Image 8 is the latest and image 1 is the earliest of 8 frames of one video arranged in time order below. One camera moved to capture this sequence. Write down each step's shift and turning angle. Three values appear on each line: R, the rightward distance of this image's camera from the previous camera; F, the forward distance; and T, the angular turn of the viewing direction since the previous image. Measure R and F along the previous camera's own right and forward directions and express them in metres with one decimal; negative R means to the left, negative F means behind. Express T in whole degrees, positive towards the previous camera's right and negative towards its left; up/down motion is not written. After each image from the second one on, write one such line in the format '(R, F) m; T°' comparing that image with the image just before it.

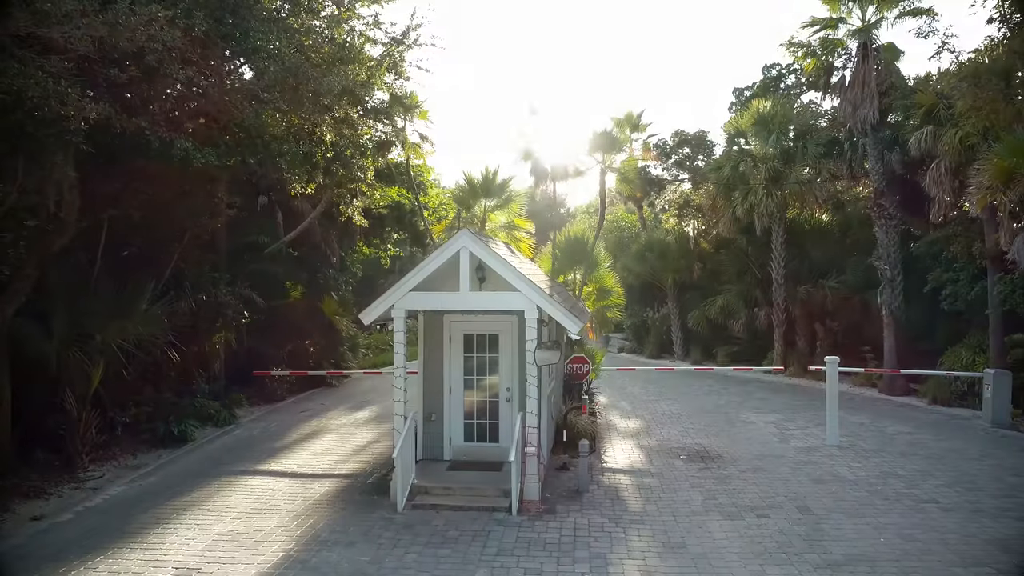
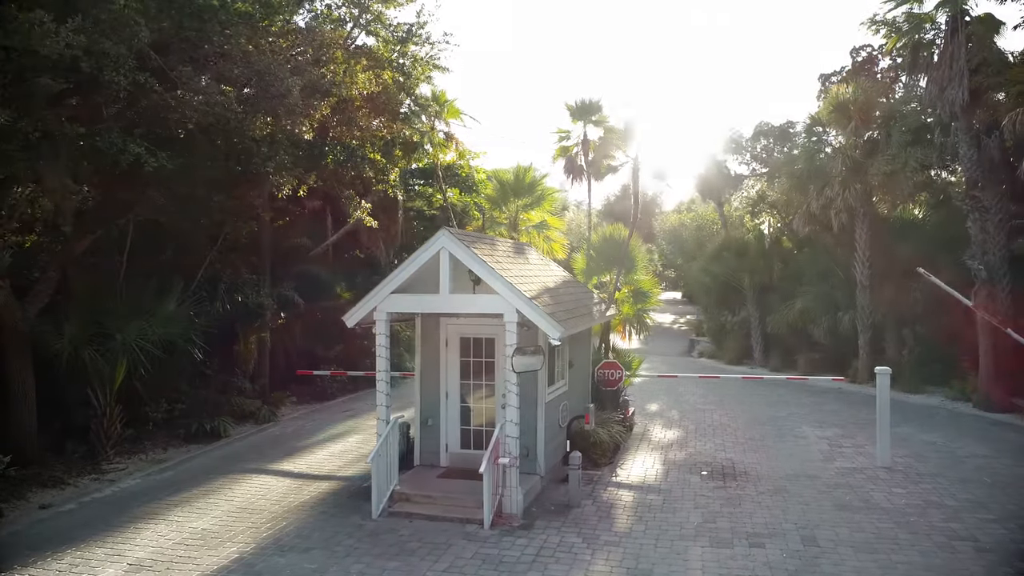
(+1.7, +0.6) m; -9°
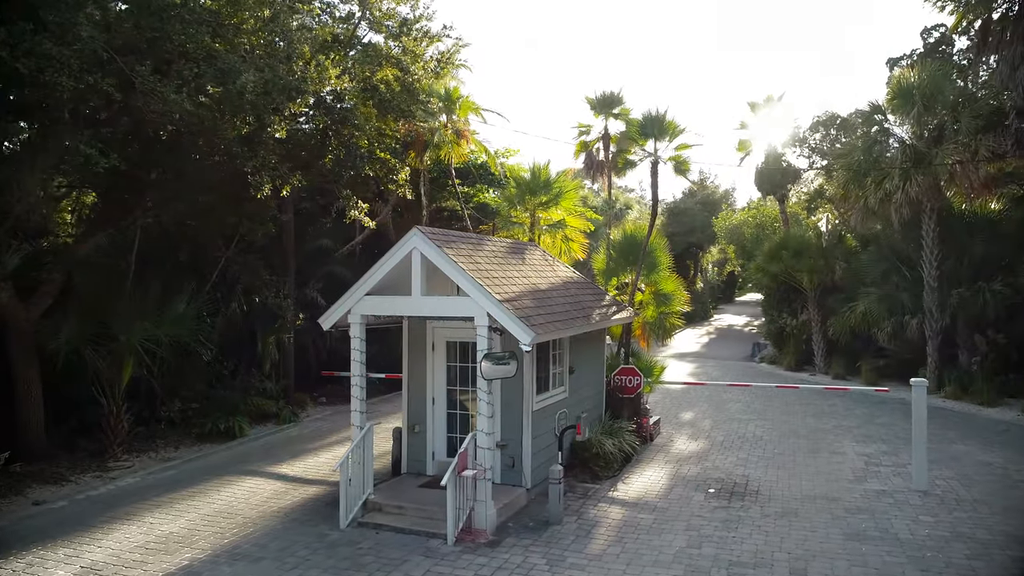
(+1.3, +0.6) m; -7°
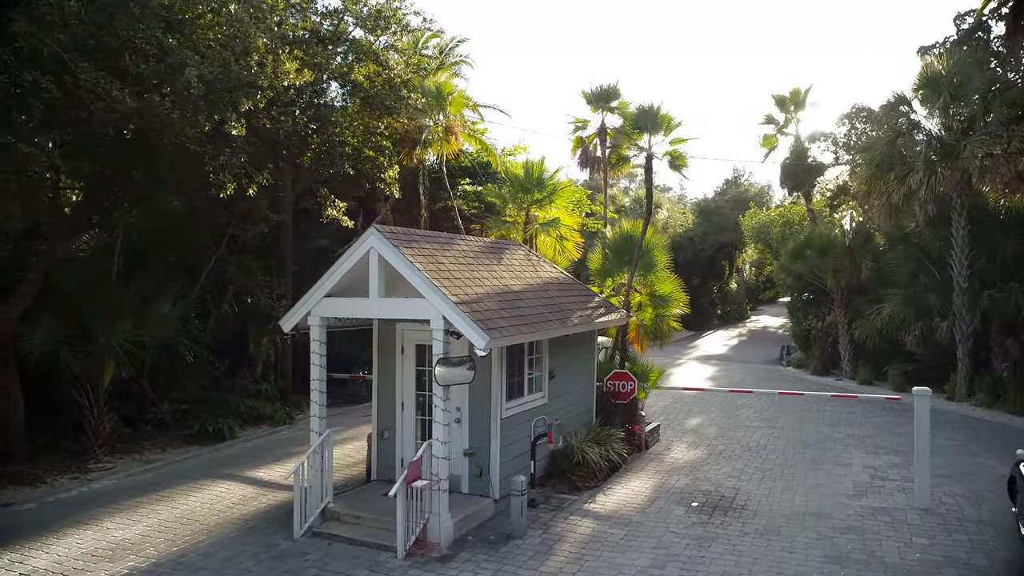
(+0.9, +0.4) m; -3°
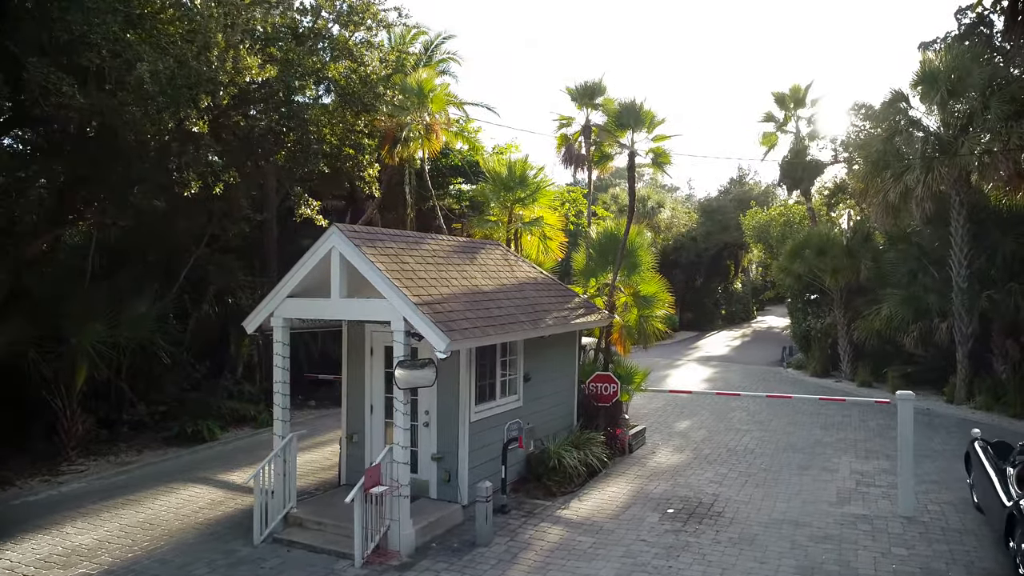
(+0.5, +0.2) m; -1°
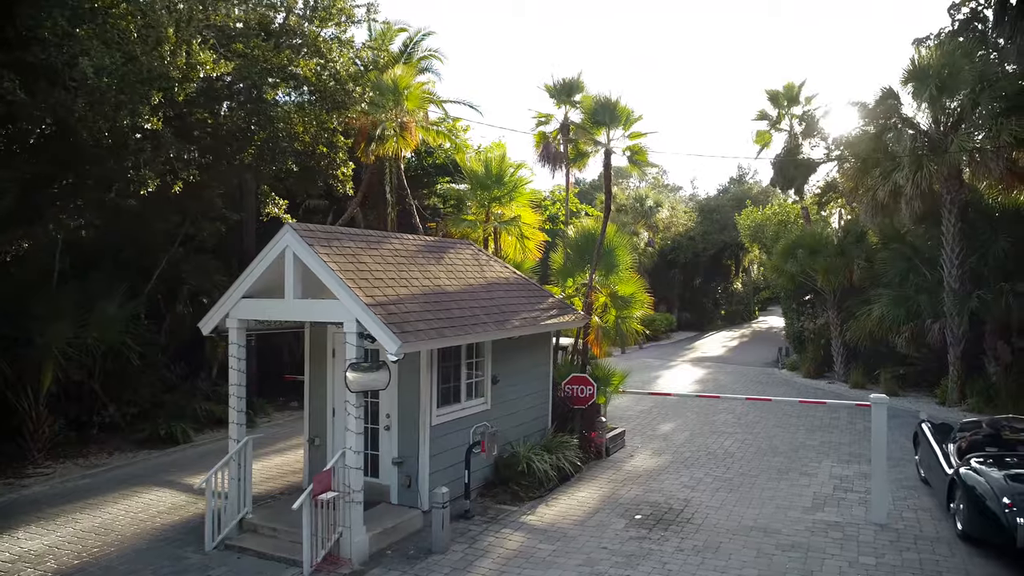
(+0.5, +0.2) m; 0°
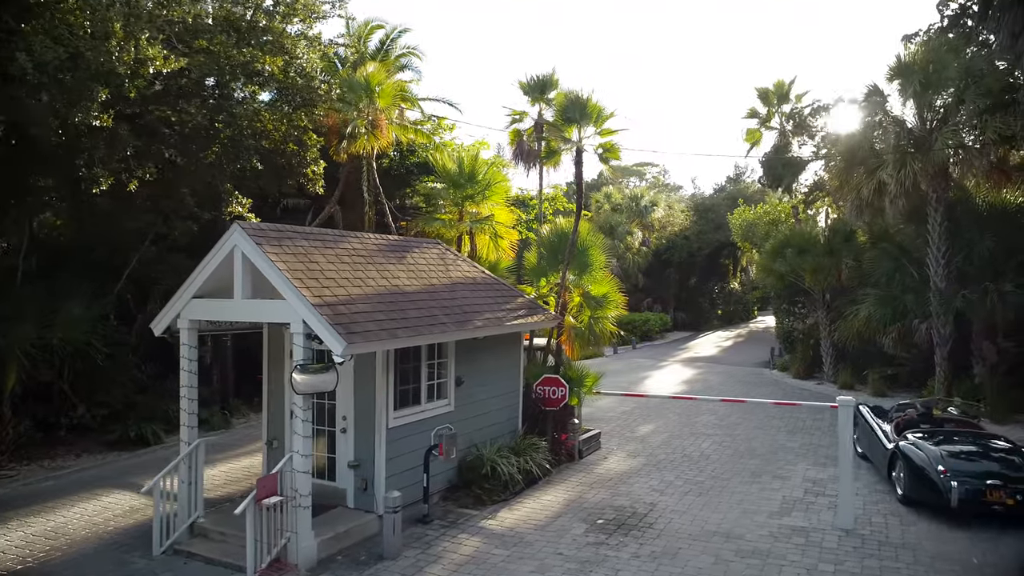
(+0.5, +0.2) m; 0°
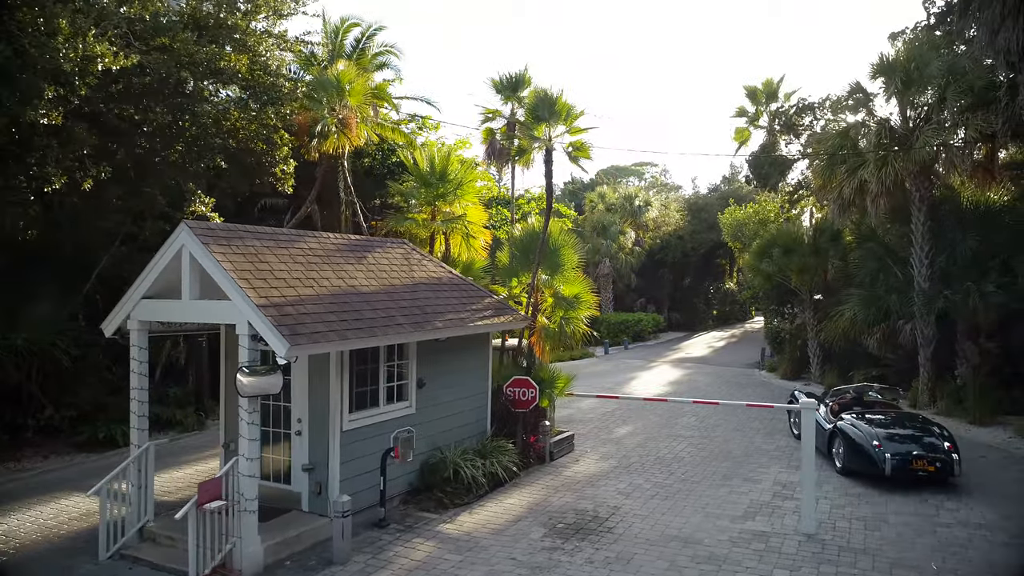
(+0.5, +0.1) m; 0°
